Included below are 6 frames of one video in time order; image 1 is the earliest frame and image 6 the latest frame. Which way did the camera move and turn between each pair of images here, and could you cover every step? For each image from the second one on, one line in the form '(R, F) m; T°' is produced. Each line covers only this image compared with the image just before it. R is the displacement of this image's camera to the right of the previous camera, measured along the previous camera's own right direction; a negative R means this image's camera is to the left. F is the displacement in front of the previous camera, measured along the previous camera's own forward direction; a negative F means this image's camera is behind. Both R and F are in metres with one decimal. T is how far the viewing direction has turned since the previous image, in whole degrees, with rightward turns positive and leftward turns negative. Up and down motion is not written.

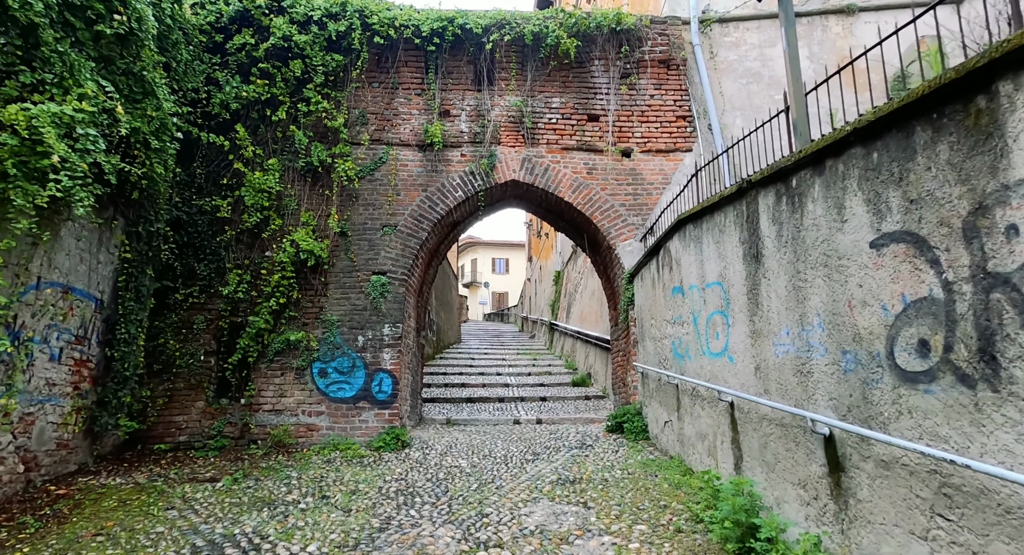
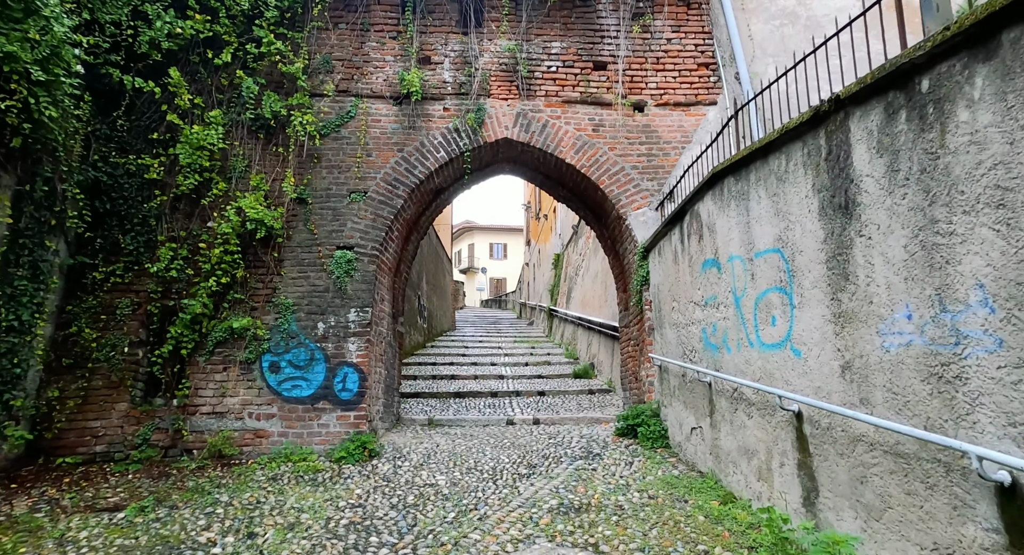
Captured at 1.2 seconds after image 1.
(+0.1, +1.0) m; 0°
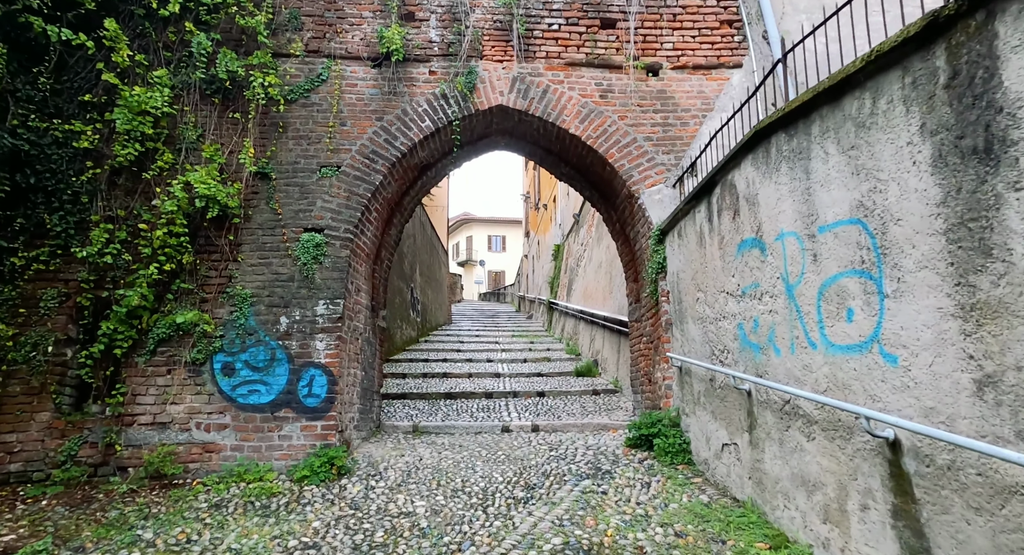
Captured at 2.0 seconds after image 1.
(0.0, +0.7) m; 0°
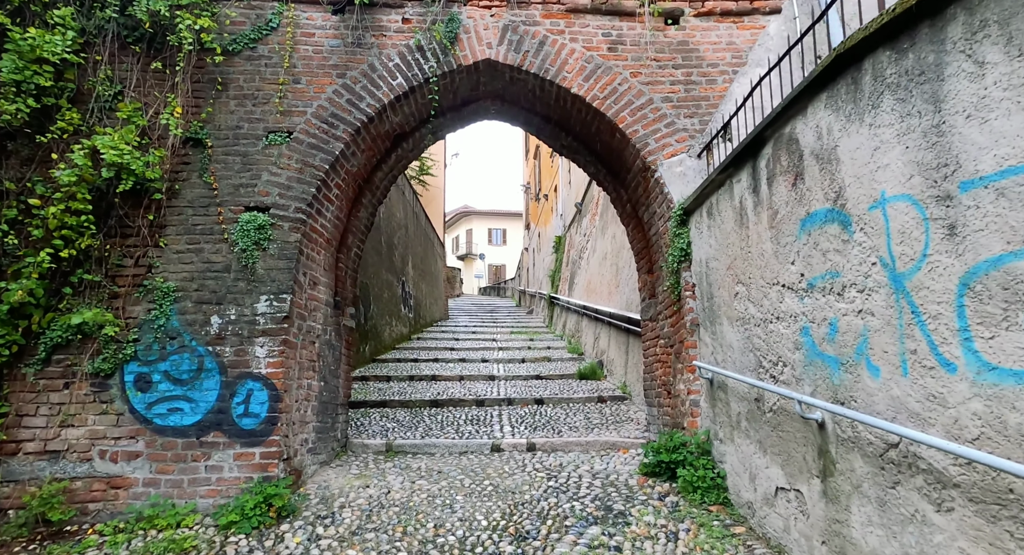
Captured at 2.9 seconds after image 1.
(+0.1, +0.9) m; 0°
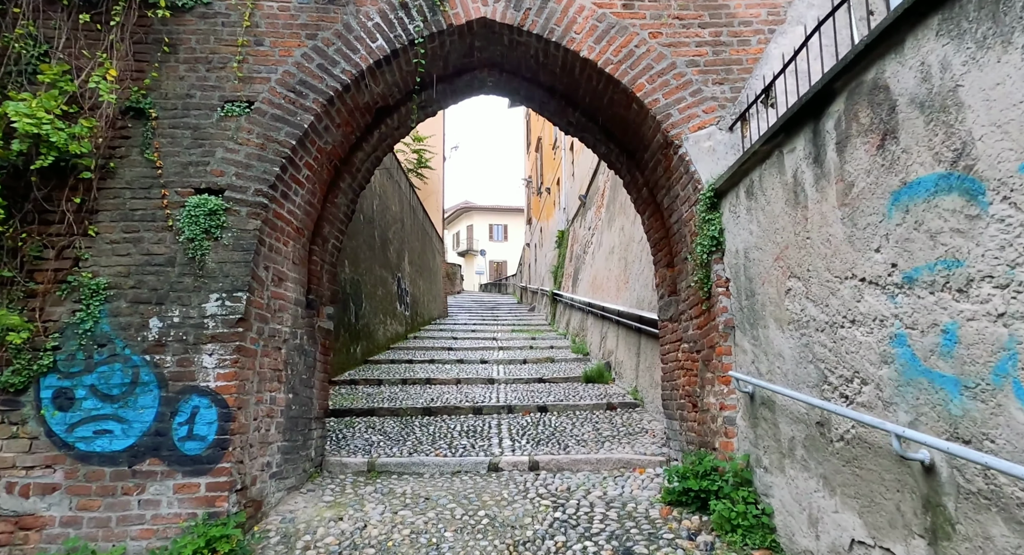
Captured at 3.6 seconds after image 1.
(0.0, +0.6) m; 0°
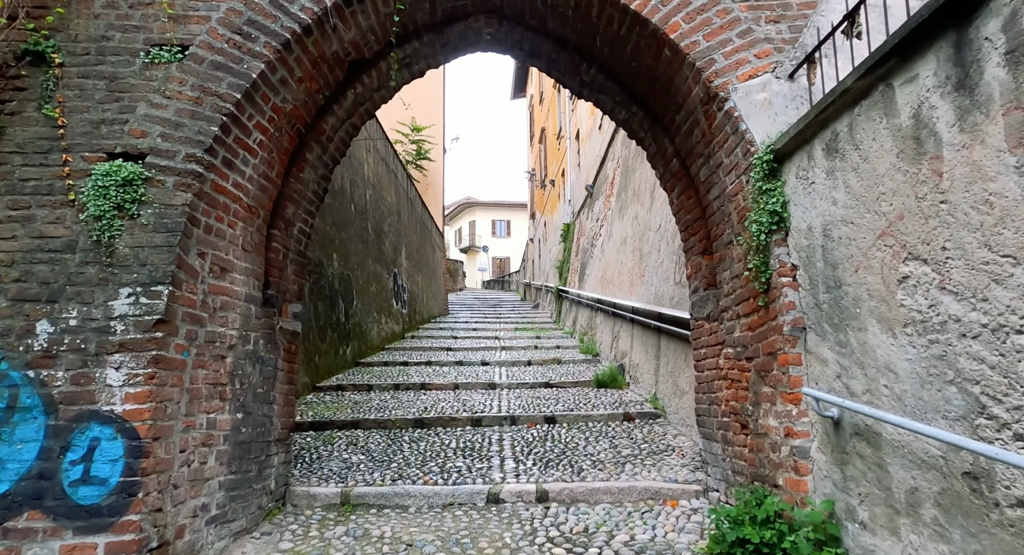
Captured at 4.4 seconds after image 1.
(0.0, +0.7) m; 0°
